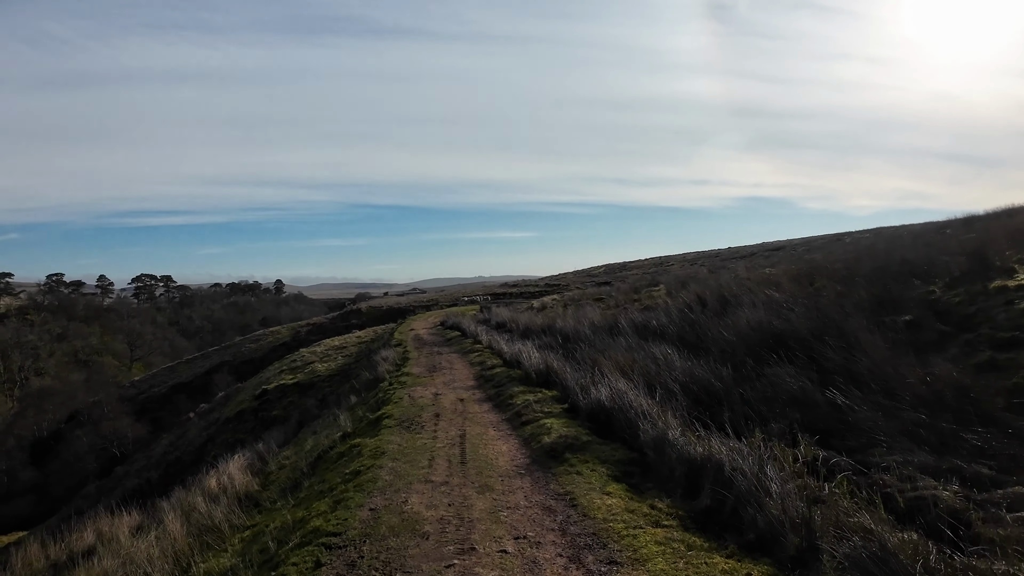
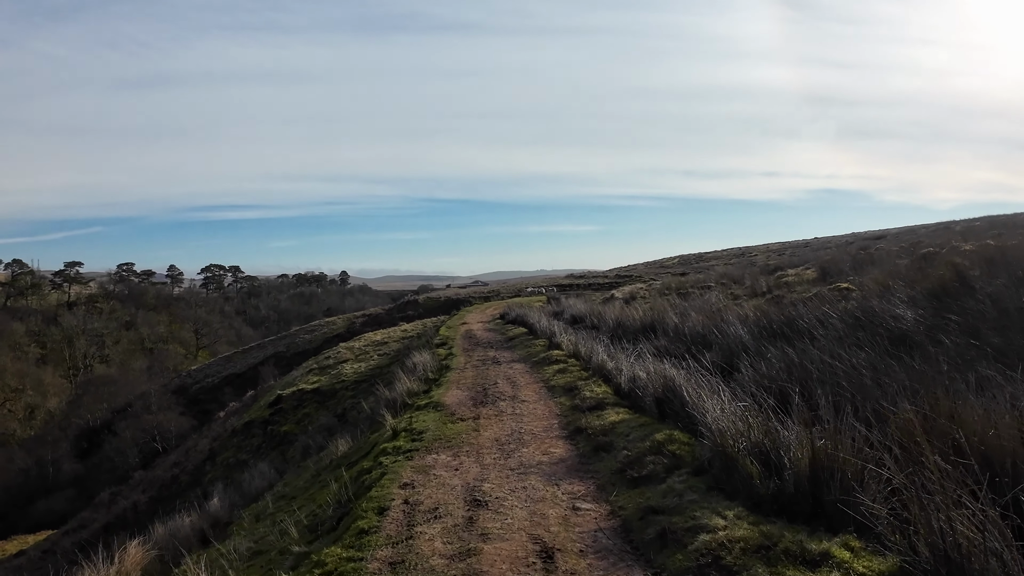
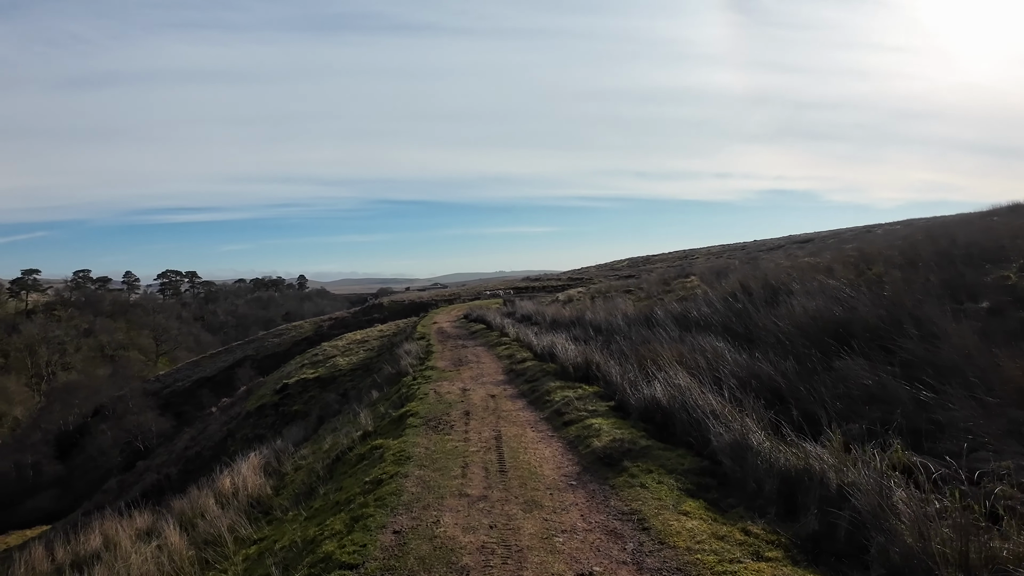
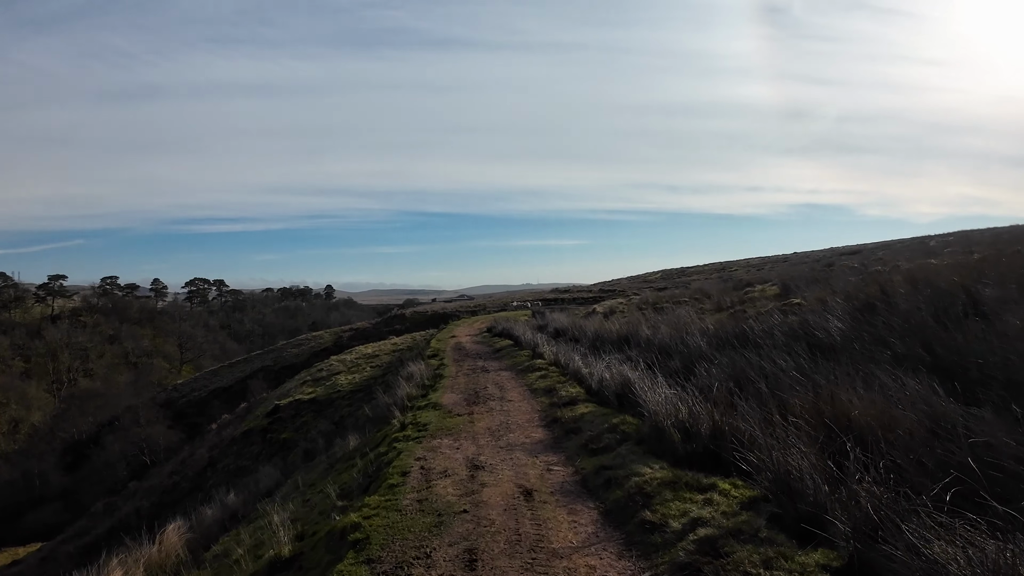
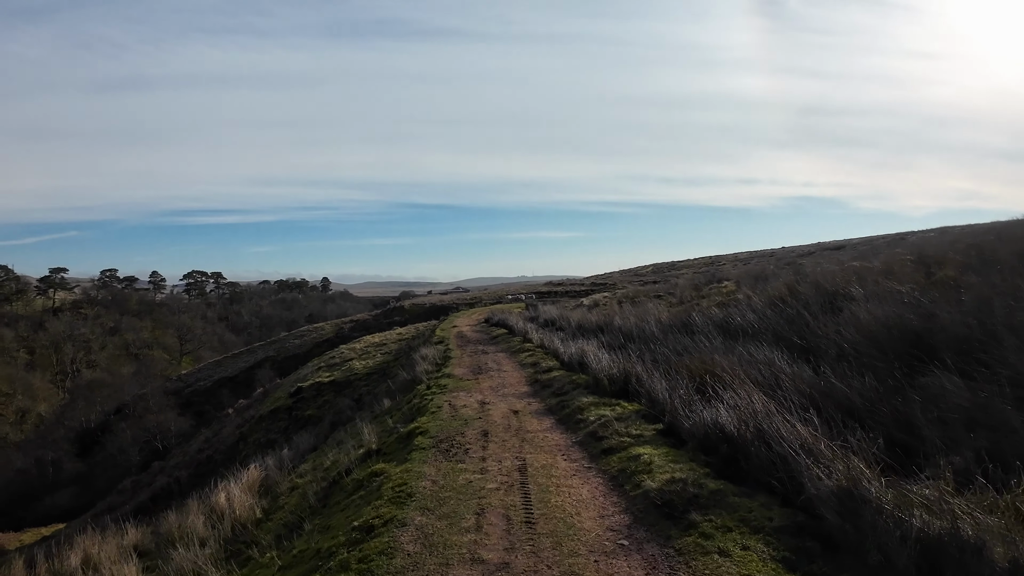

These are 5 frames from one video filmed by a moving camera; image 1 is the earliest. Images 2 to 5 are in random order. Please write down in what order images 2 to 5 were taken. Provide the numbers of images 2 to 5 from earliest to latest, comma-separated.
3, 5, 4, 2
